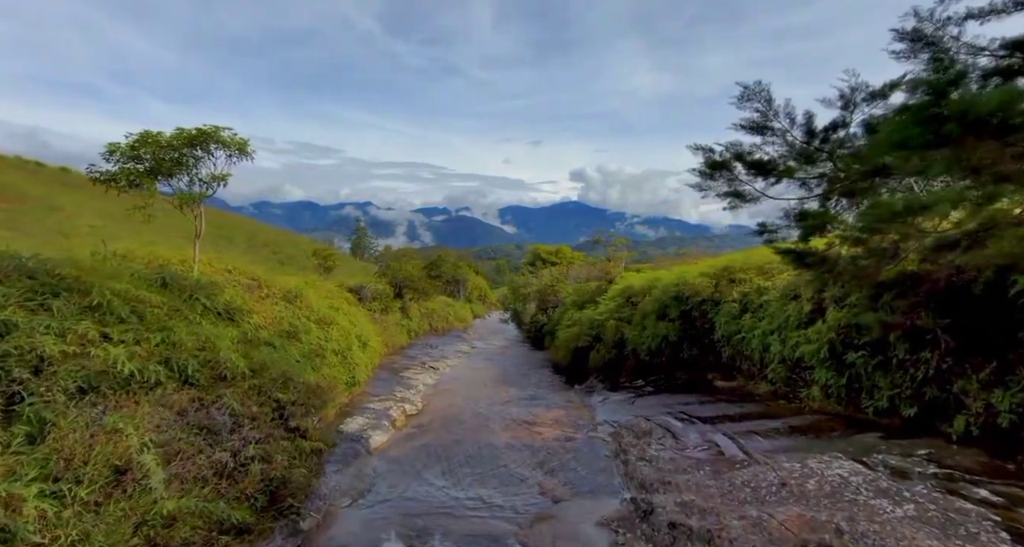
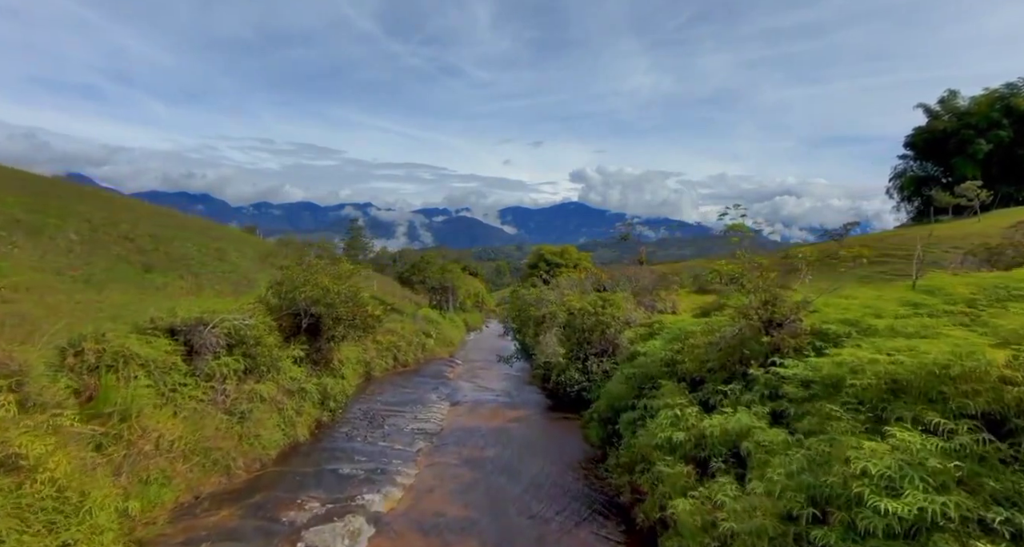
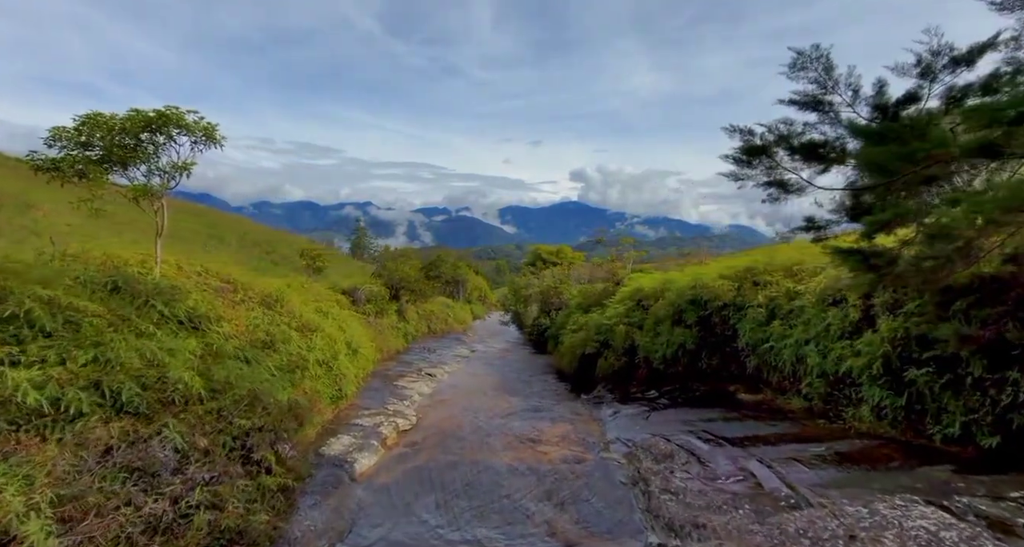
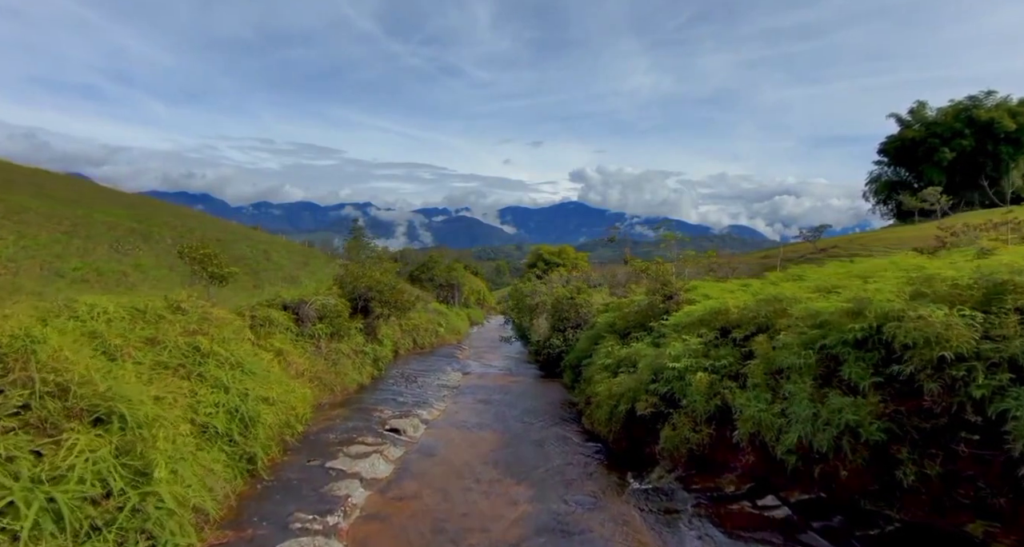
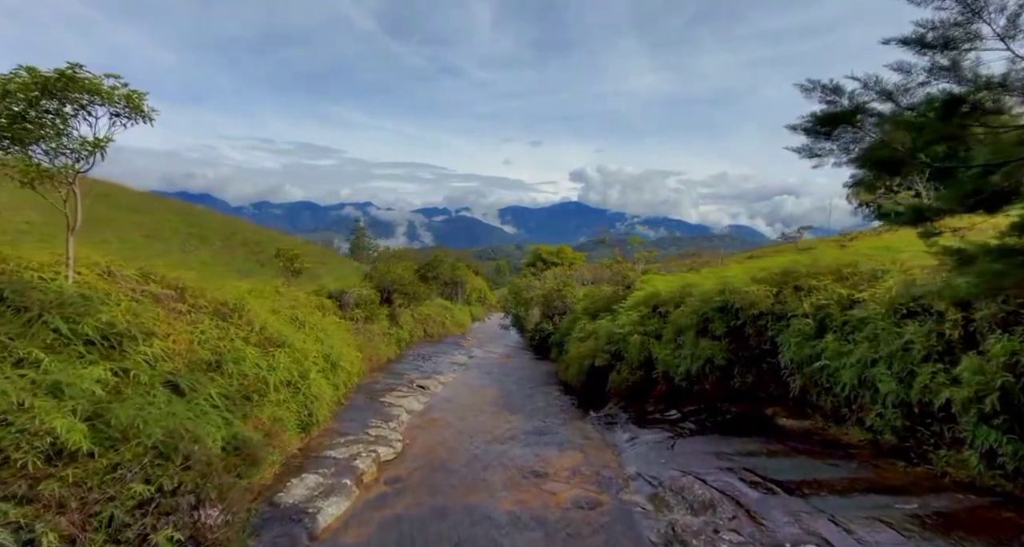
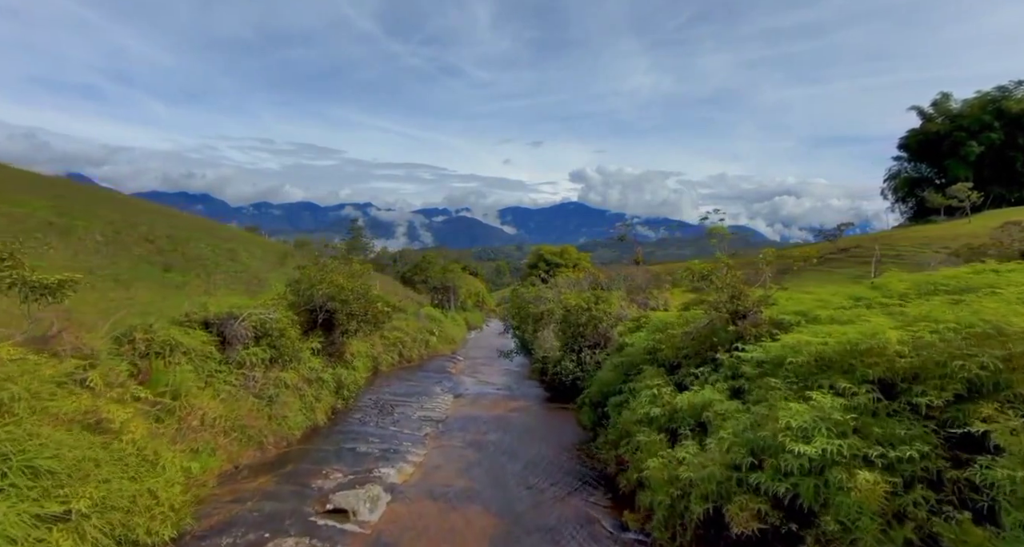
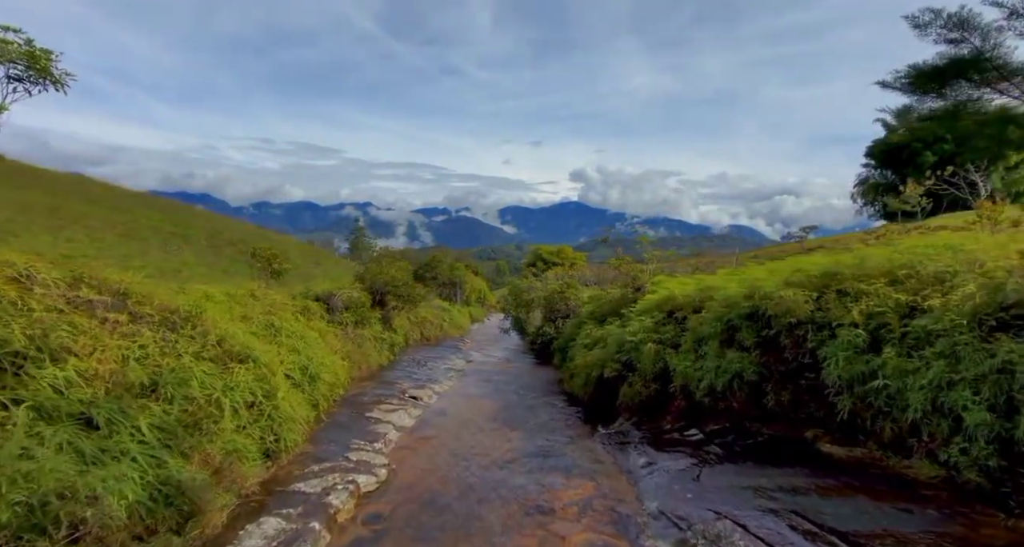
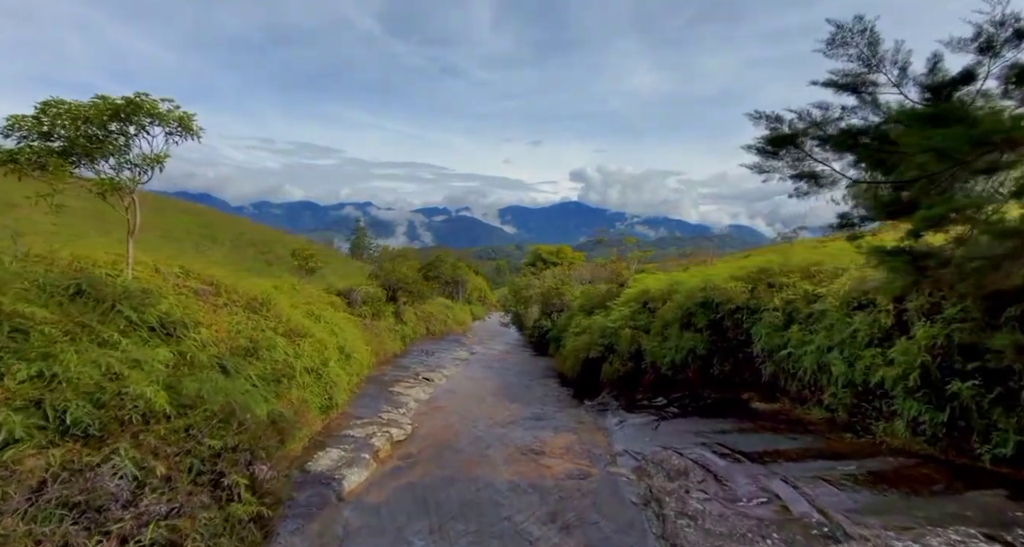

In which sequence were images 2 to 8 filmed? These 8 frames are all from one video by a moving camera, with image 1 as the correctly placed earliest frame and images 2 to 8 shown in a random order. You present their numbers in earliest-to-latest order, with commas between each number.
3, 8, 5, 7, 4, 6, 2
